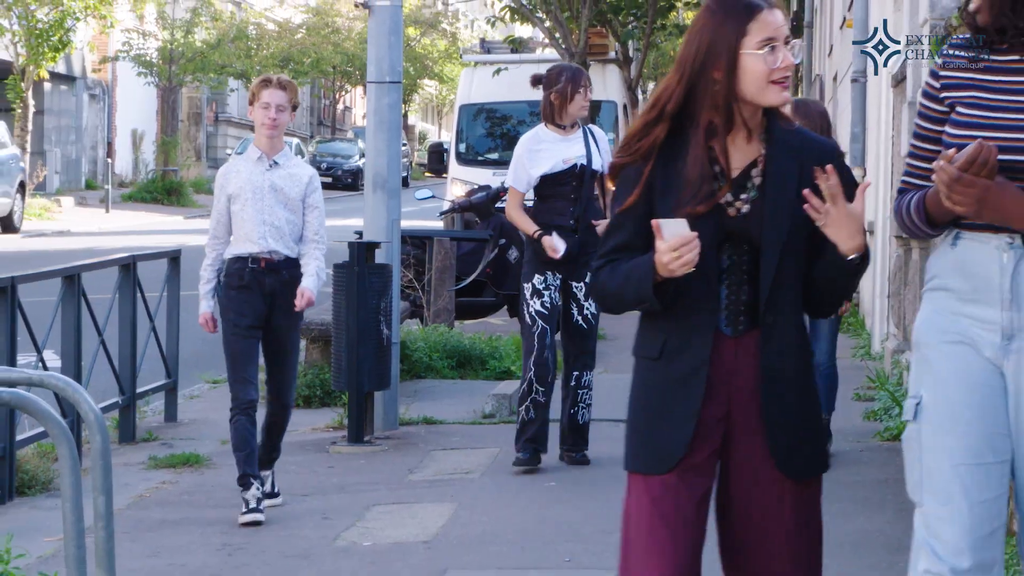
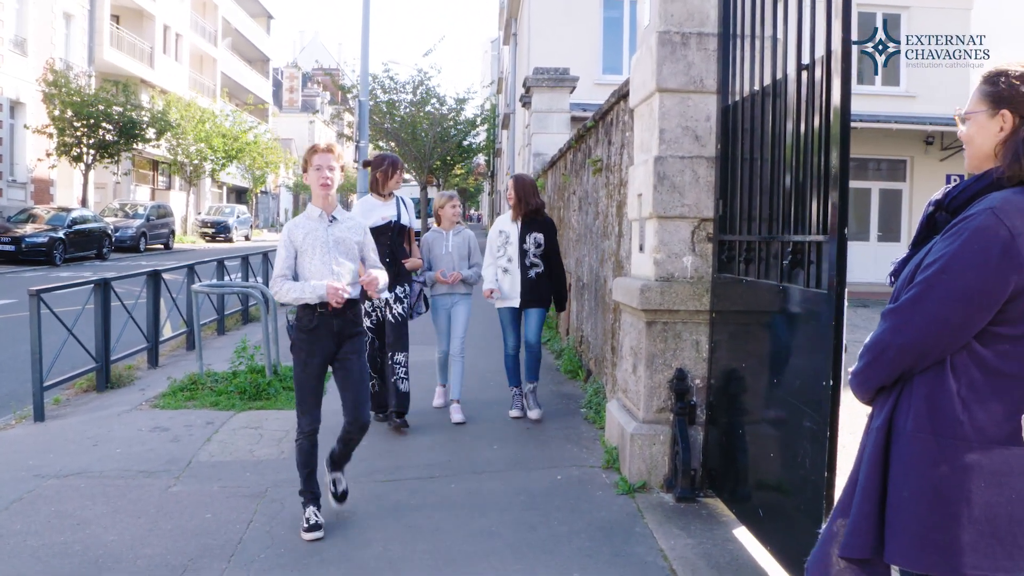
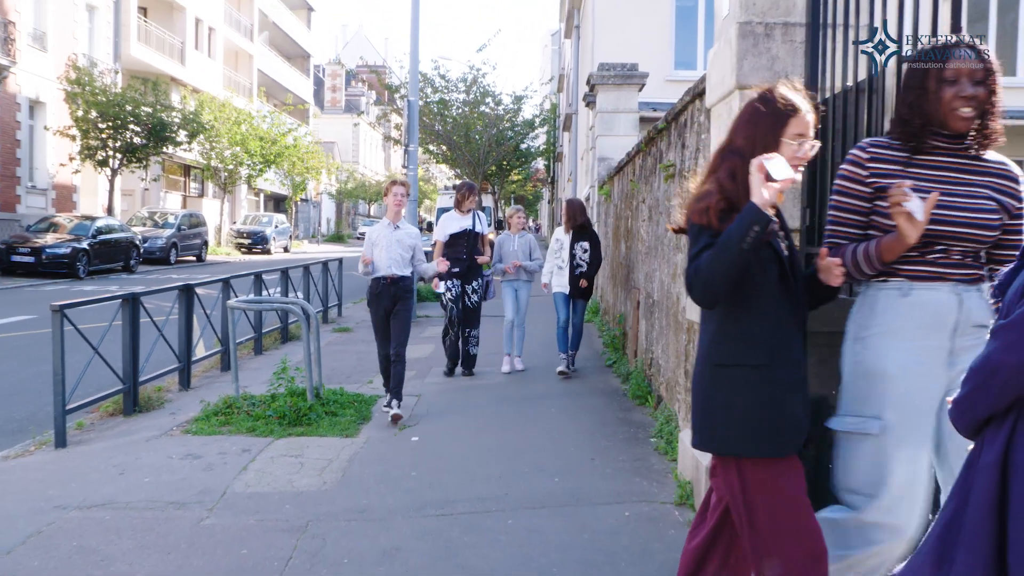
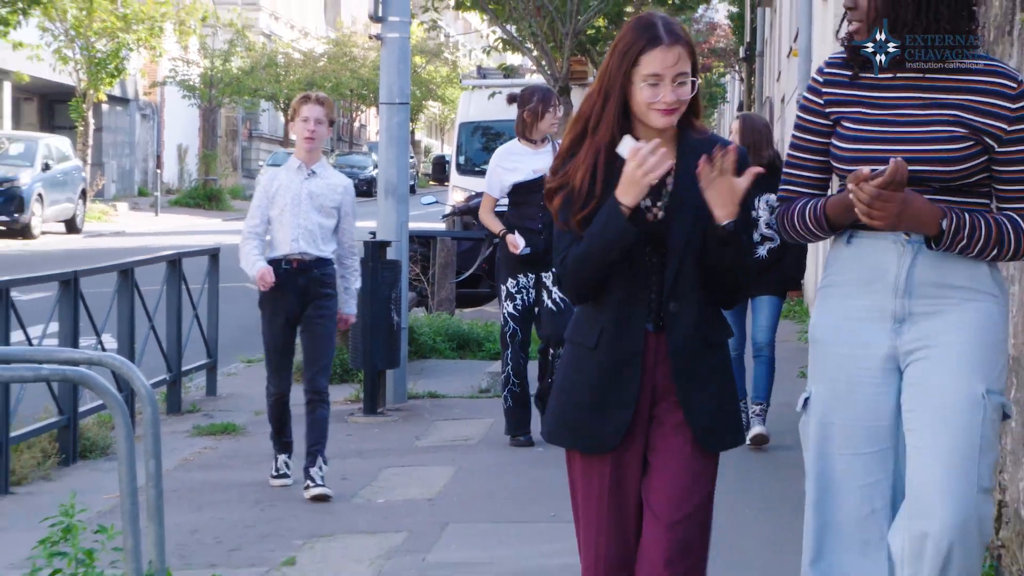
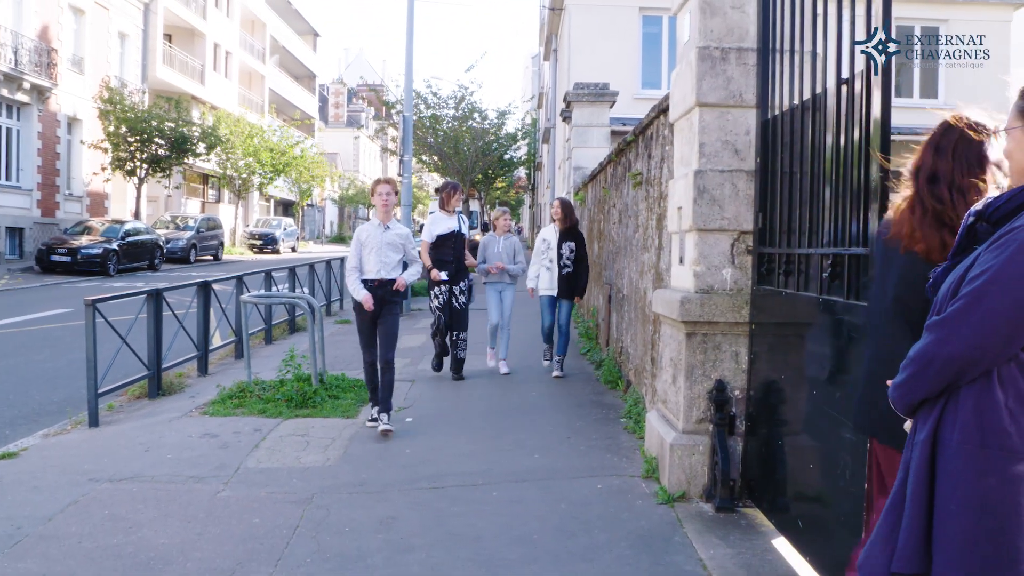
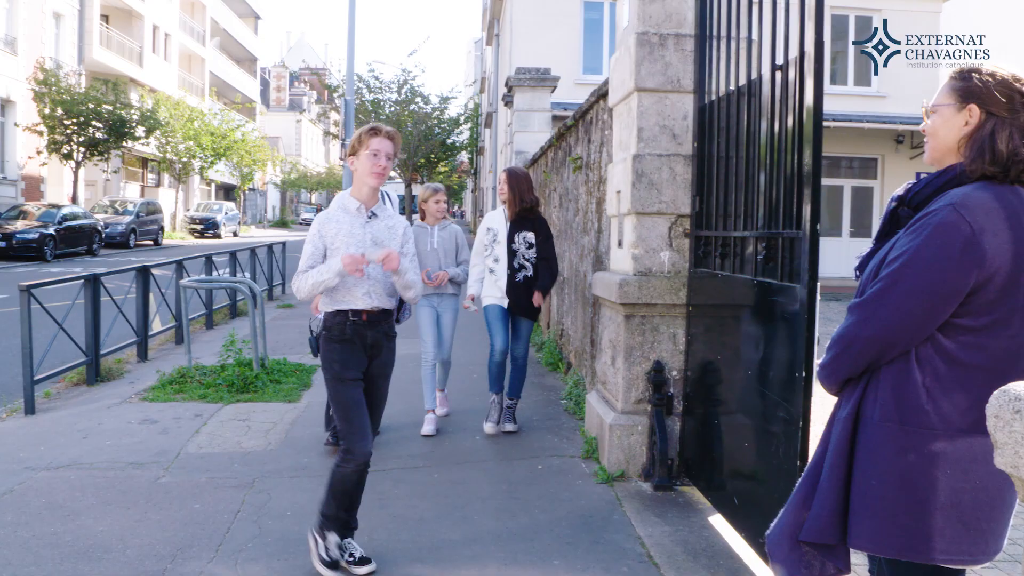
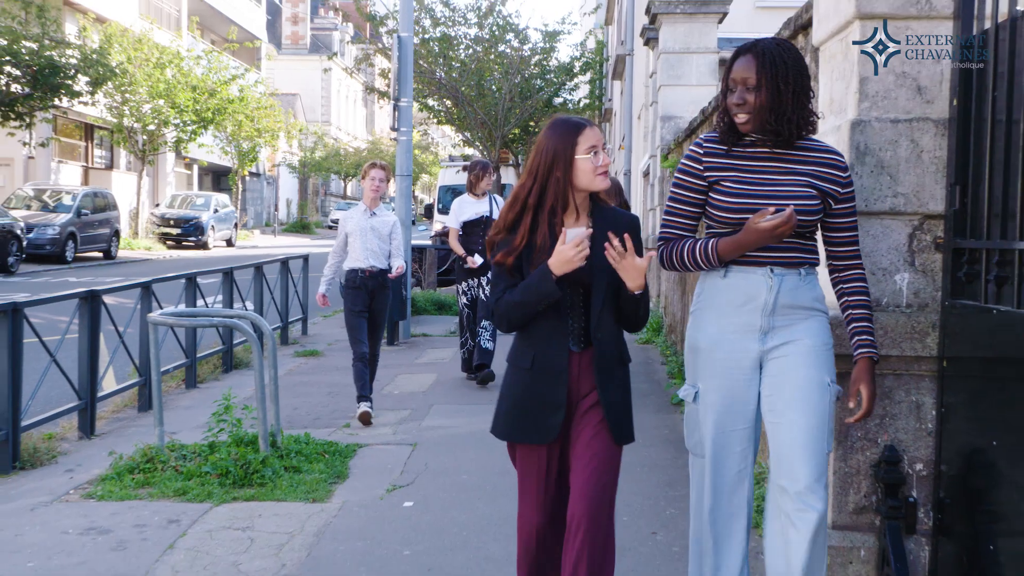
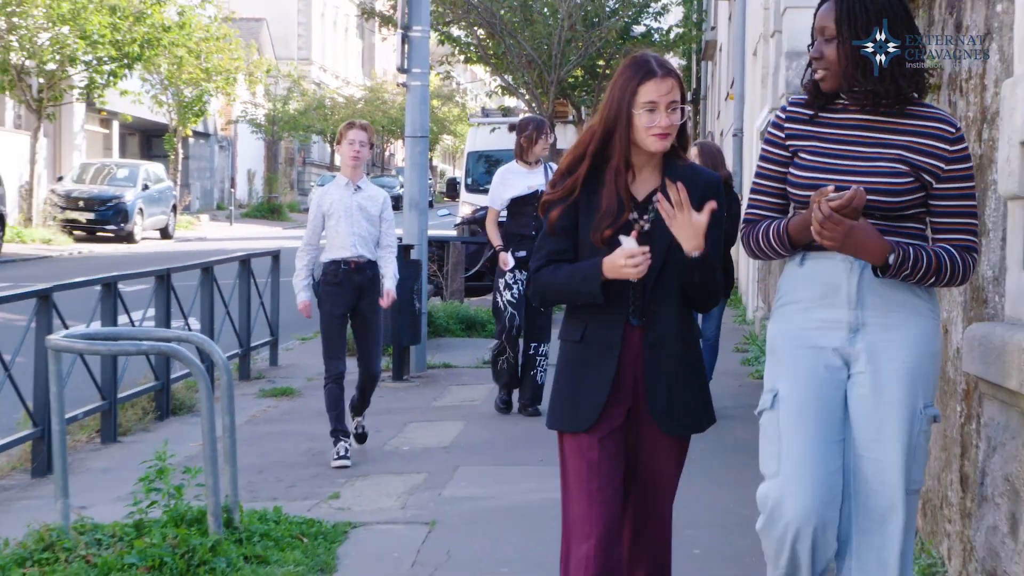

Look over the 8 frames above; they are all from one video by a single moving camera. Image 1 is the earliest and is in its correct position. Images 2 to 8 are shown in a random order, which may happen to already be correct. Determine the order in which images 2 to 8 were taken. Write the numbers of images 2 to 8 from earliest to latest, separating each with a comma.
4, 8, 7, 3, 5, 2, 6
